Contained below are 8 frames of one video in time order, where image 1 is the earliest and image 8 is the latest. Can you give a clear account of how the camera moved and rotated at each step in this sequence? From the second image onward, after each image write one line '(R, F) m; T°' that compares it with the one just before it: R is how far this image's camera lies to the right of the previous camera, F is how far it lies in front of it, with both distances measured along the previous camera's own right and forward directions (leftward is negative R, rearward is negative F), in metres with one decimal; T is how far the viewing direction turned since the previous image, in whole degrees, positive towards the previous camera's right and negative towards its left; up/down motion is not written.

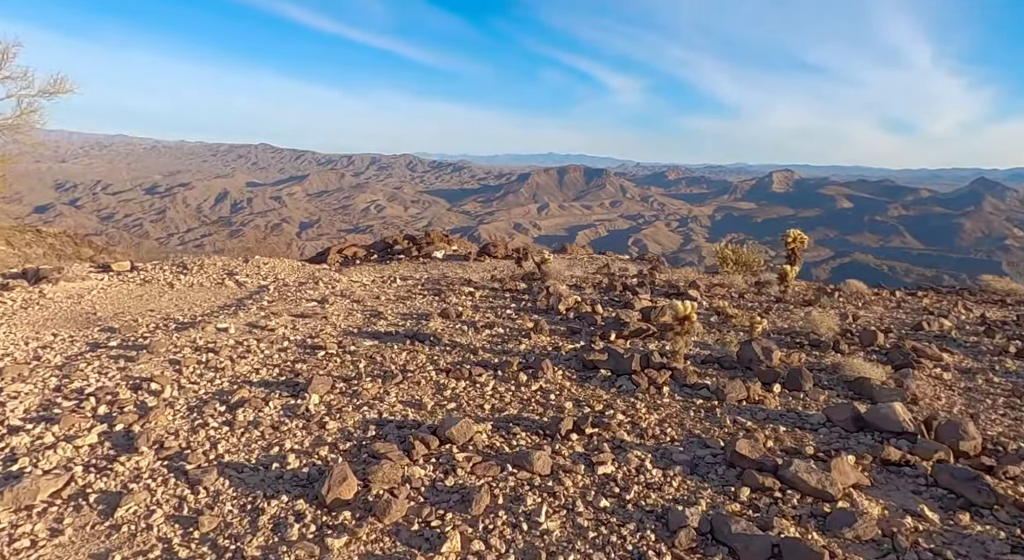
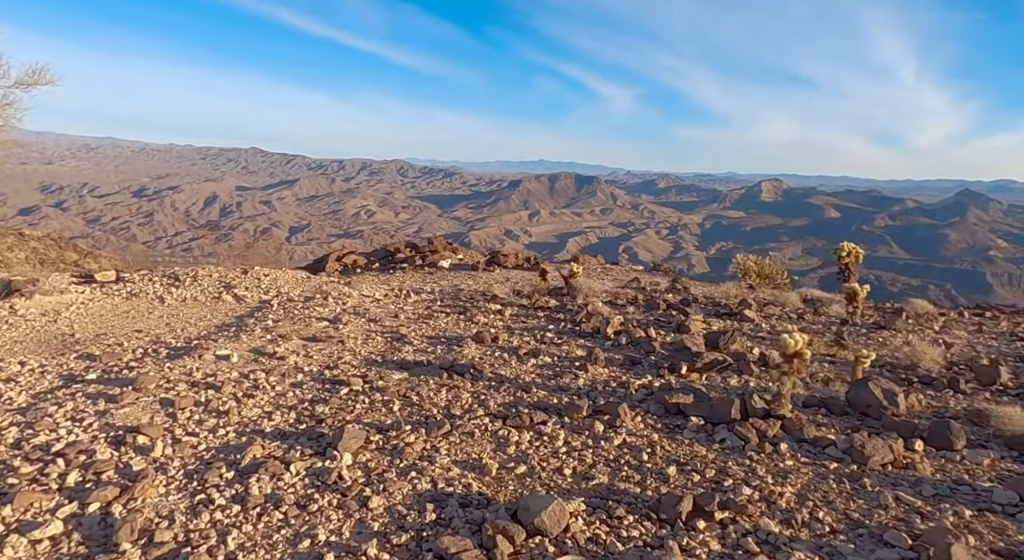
(-0.6, +1.1) m; +1°
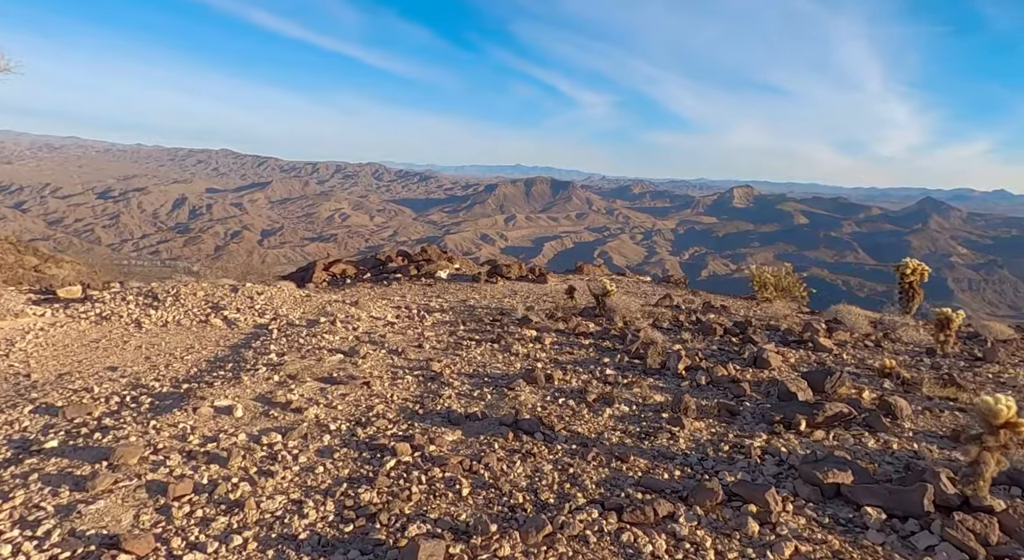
(-0.8, +1.2) m; +2°
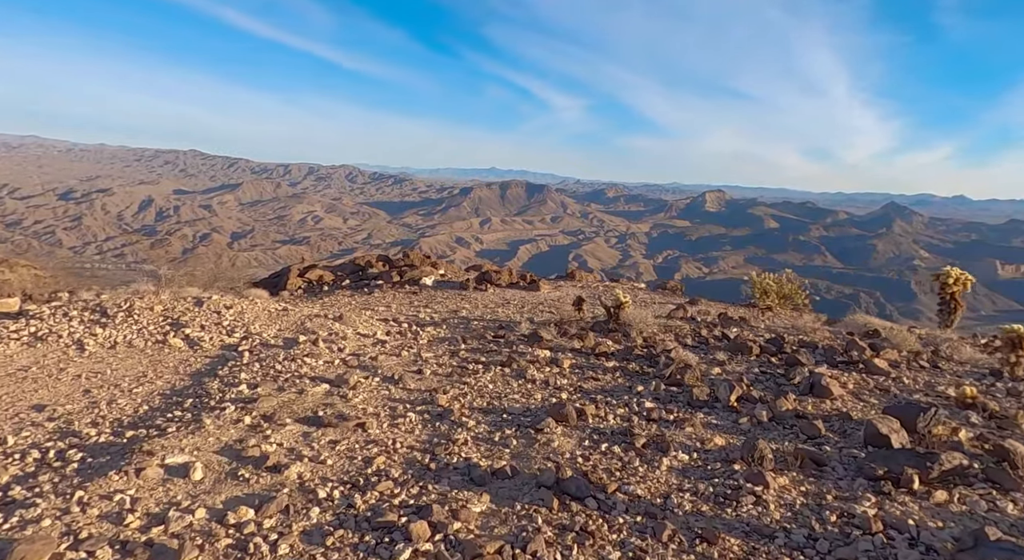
(-0.4, +1.1) m; +2°
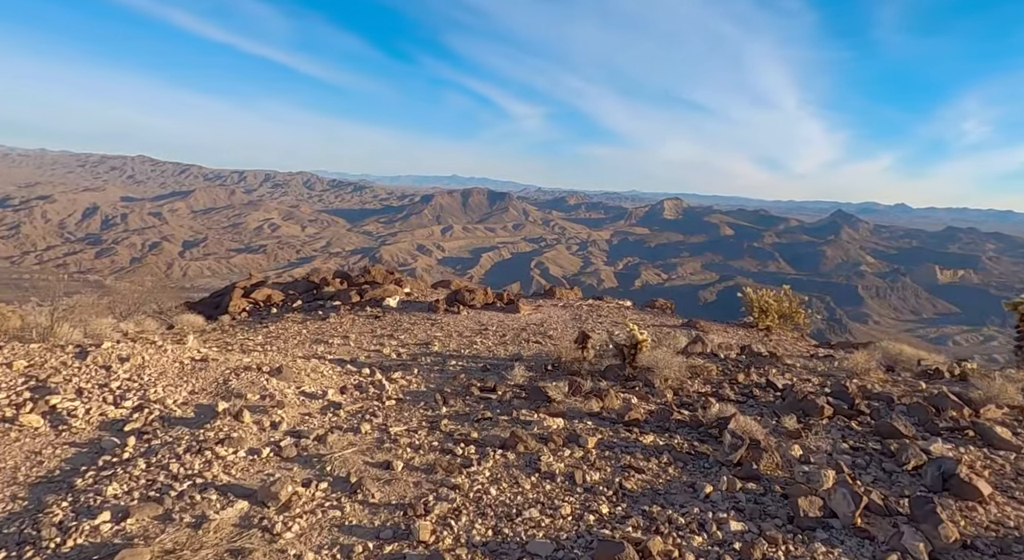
(-0.3, +1.9) m; +3°
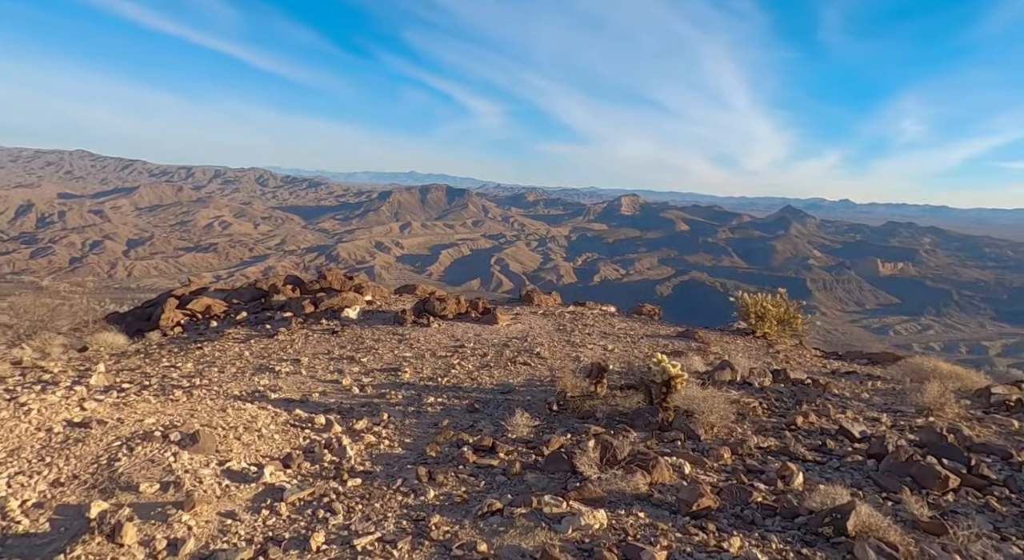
(-0.4, +1.7) m; +4°
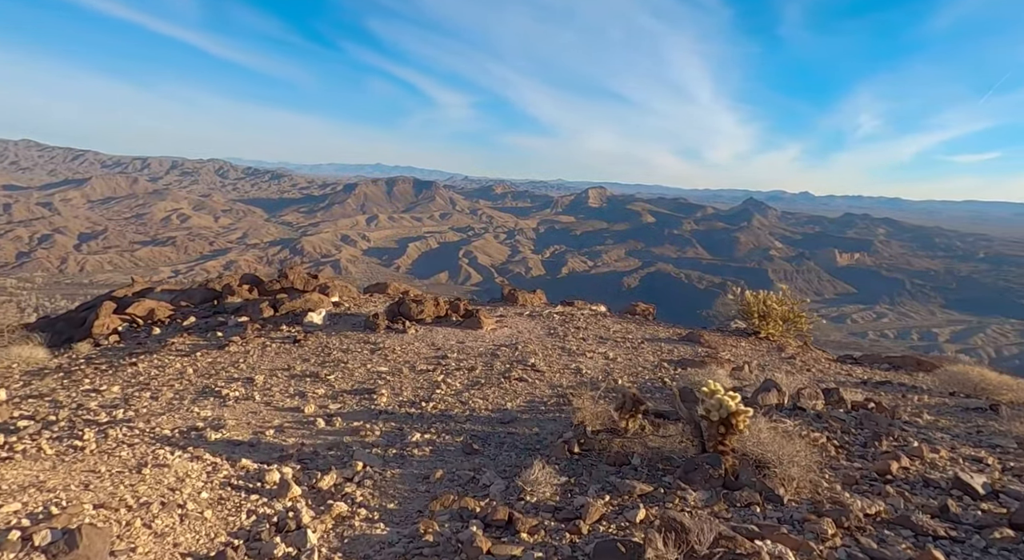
(-0.3, +1.4) m; +3°
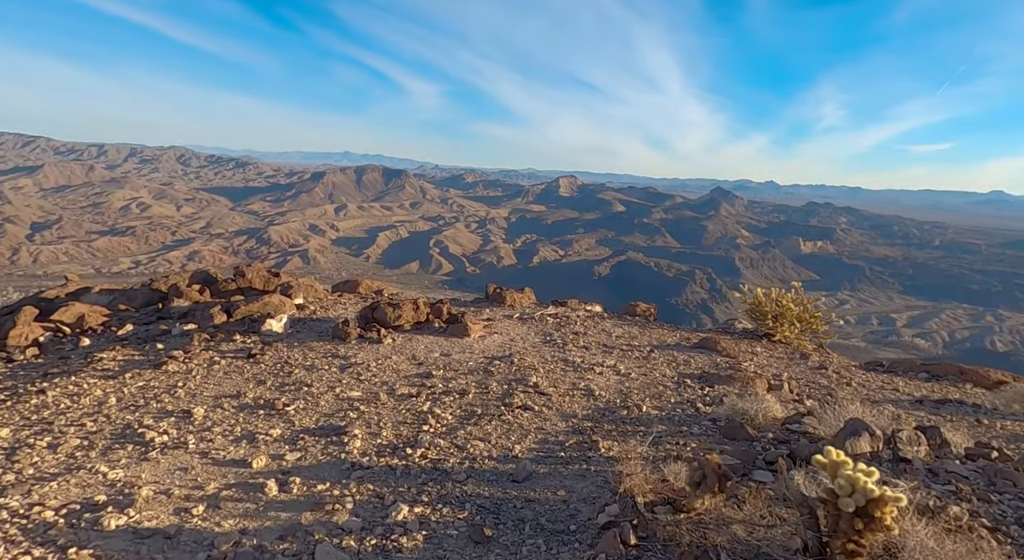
(-0.3, +1.6) m; +3°
